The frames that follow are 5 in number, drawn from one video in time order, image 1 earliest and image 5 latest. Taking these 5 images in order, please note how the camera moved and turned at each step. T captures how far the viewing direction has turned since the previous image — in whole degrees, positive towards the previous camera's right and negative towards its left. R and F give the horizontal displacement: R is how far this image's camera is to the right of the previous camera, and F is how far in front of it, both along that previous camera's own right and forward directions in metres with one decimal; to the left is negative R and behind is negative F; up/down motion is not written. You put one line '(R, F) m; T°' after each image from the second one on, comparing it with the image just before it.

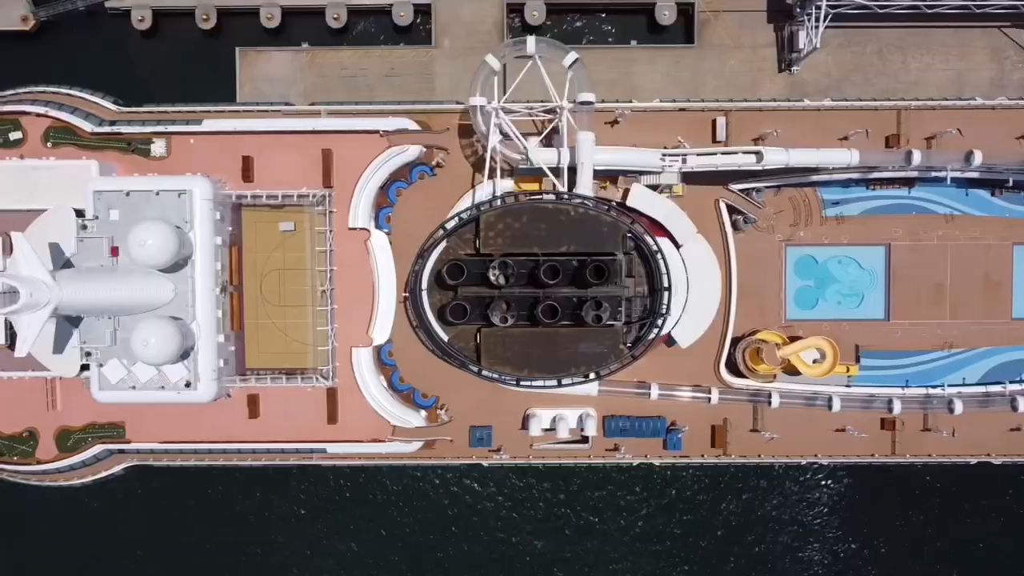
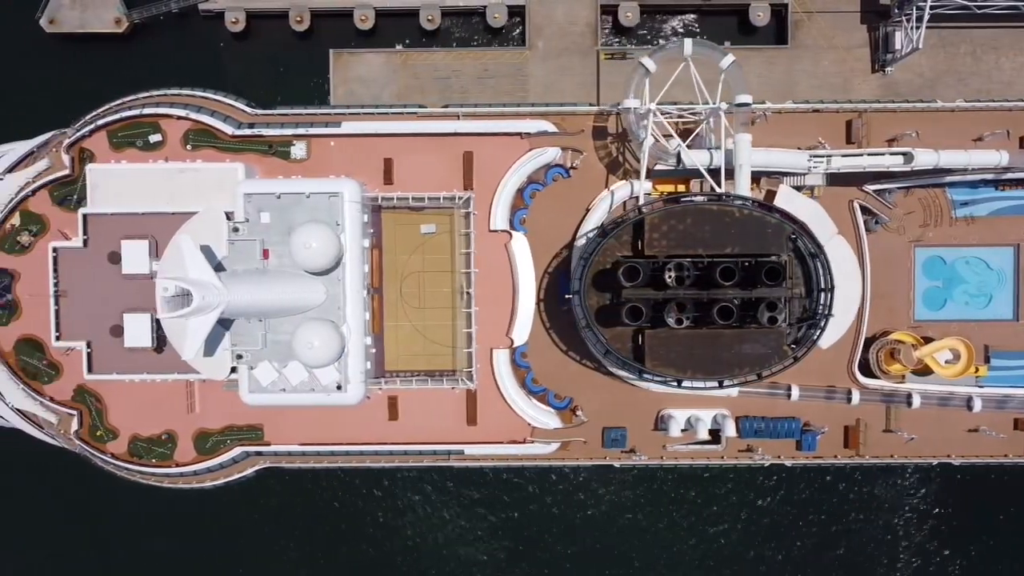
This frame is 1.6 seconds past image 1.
(-2.3, 0.0) m; 0°
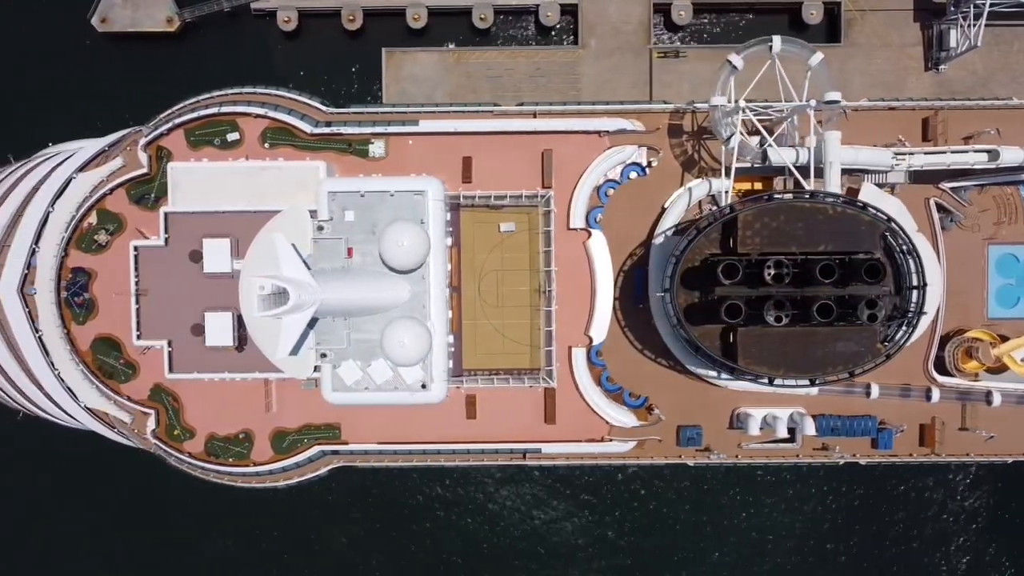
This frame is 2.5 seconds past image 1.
(-1.3, 0.0) m; 0°
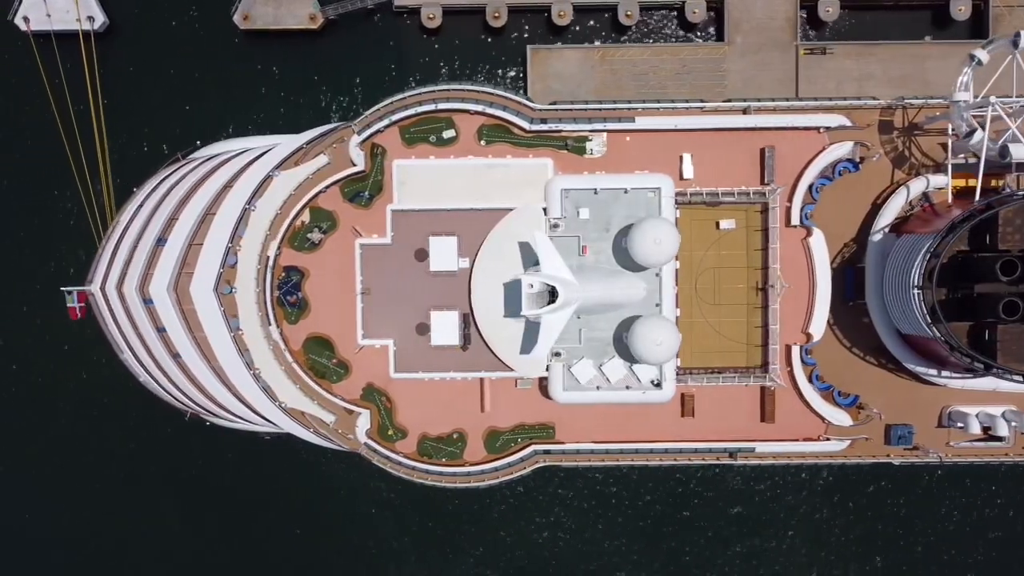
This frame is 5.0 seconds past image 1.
(-3.6, +0.2) m; 0°
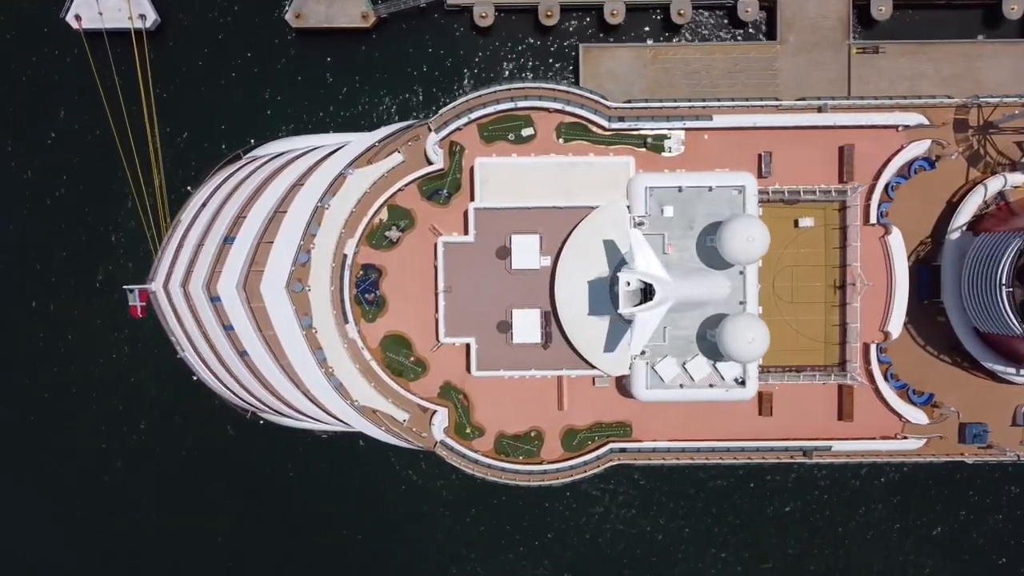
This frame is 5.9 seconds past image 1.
(-1.3, 0.0) m; 0°
